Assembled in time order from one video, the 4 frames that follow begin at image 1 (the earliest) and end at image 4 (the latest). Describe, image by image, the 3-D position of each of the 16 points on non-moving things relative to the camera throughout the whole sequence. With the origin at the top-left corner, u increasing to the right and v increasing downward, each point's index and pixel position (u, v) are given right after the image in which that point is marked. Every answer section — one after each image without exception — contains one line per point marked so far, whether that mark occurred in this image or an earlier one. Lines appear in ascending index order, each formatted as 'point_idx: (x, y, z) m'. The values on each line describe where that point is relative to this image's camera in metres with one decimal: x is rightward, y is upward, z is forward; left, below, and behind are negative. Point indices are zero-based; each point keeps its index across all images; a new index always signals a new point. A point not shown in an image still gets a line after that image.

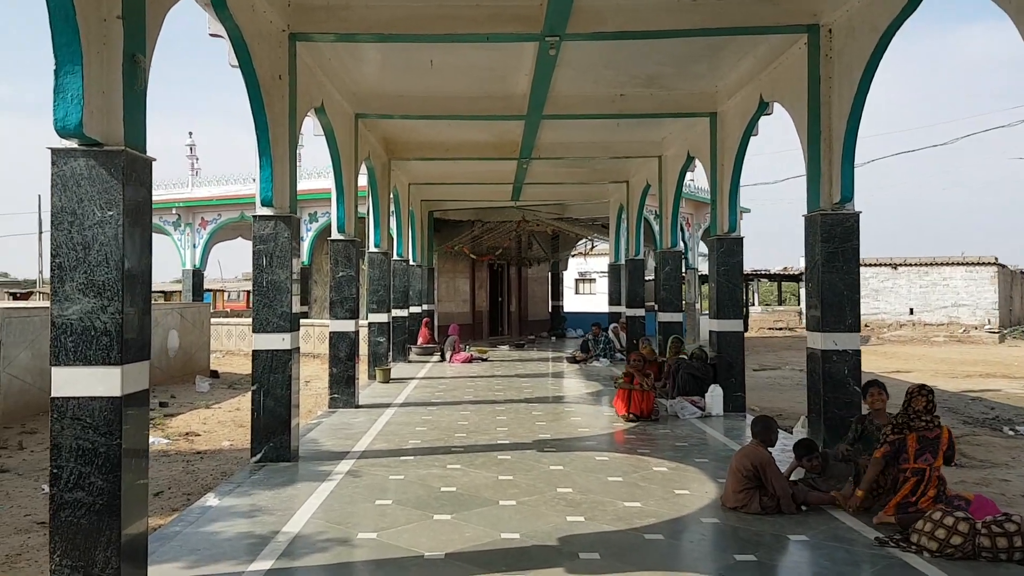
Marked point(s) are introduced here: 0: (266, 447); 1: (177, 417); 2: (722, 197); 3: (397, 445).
0: (-2.1, -1.3, +6.9) m
1: (-4.1, -1.6, +10.2) m
2: (+2.5, +1.1, +9.9) m
3: (-1.1, -1.5, +7.6) m
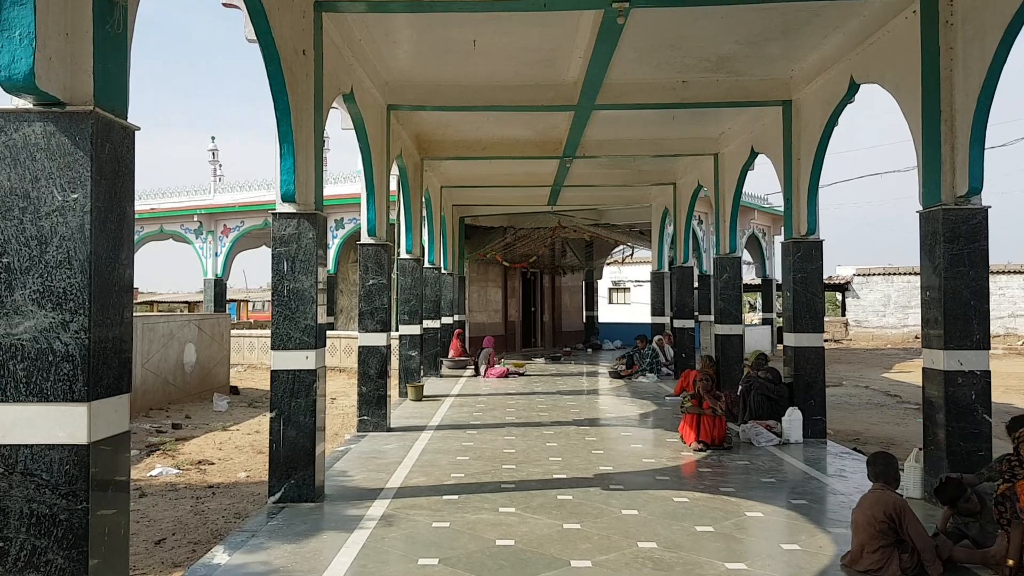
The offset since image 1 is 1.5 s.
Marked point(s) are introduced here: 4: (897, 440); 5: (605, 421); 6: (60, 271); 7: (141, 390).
0: (-1.6, -1.4, +5.9) m
1: (-3.6, -1.7, +9.2) m
2: (+3.1, +1.0, +8.8) m
3: (-0.6, -1.5, +6.6) m
4: (+4.6, -1.8, +9.9) m
5: (+1.1, -1.6, +10.0) m
6: (-1.6, +0.1, +2.9) m
7: (-5.0, -1.4, +11.1) m
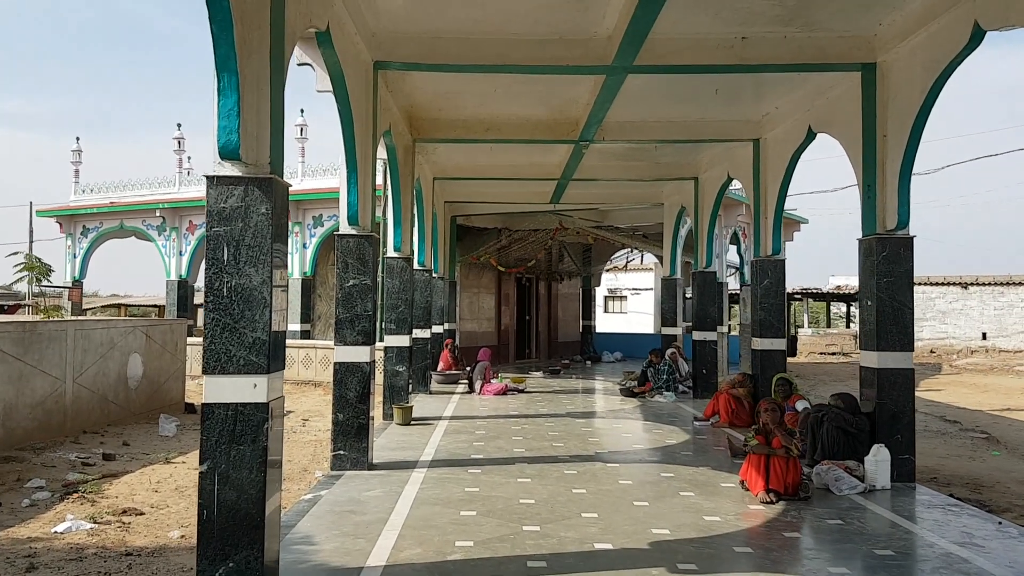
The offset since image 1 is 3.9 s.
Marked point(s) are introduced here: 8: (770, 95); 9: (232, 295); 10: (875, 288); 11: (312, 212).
0: (-1.4, -1.4, +4.1) m
1: (-3.5, -1.7, +7.4) m
2: (+3.2, +1.0, +7.1) m
3: (-0.4, -1.5, +4.8) m
4: (+4.7, -1.9, +8.2) m
5: (+1.2, -1.7, +8.3) m
6: (-1.3, +0.1, +1.1) m
7: (-4.9, -1.4, +9.2) m
8: (+2.9, +2.1, +9.2) m
9: (-1.4, 0.0, +4.2) m
10: (+3.1, 0.0, +7.0) m
11: (-4.2, +1.6, +17.5) m
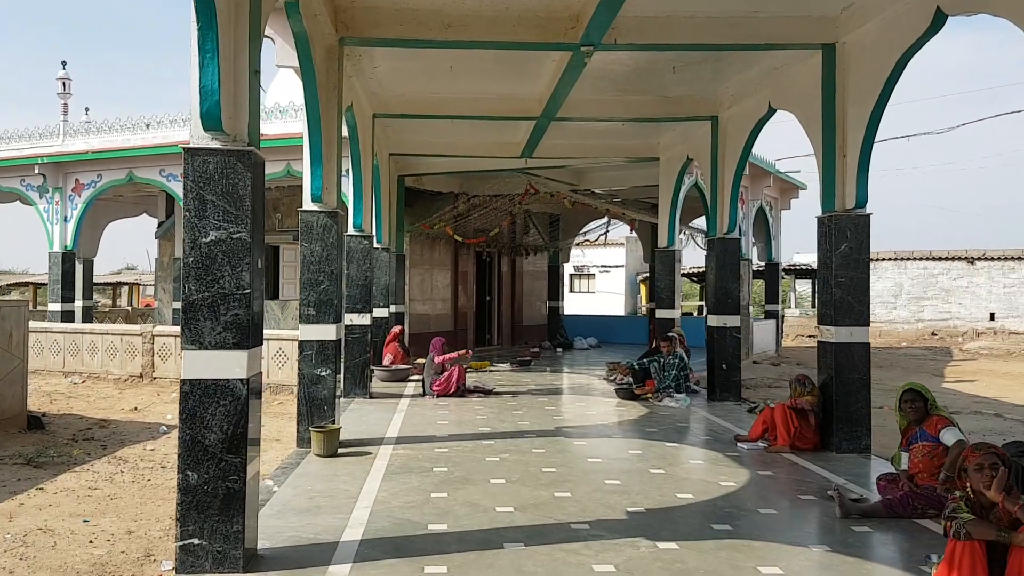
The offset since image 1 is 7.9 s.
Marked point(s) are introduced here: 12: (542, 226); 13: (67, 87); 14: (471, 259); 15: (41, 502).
0: (-1.3, -1.3, +0.9) m
1: (-3.5, -1.5, +4.1) m
2: (+3.1, +1.2, +4.2) m
3: (-0.3, -1.4, +1.7) m
4: (+4.6, -1.7, +5.4) m
5: (+1.1, -1.4, +5.3) m
6: (-1.0, +0.2, -2.0) m
7: (-5.1, -1.1, +5.8) m
8: (+2.7, +2.4, +6.2) m
9: (-1.3, +0.1, +1.0) m
10: (+3.0, +0.2, +4.1) m
11: (-4.9, +2.0, +14.1) m
12: (+0.7, +1.4, +19.1) m
13: (-8.9, +4.0, +16.6) m
14: (-0.9, +0.7, +18.5) m
15: (-3.3, -1.5, +5.8) m
